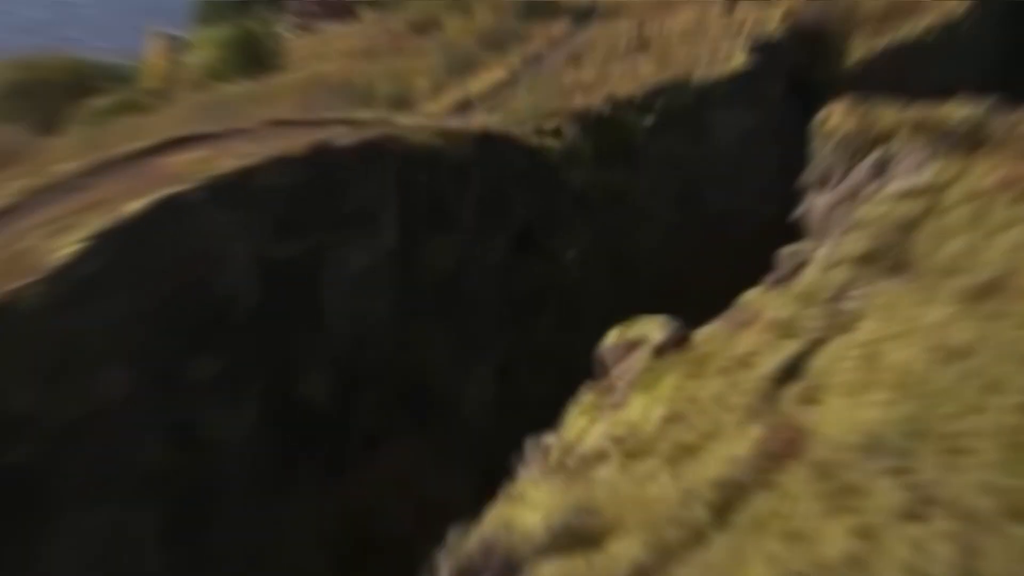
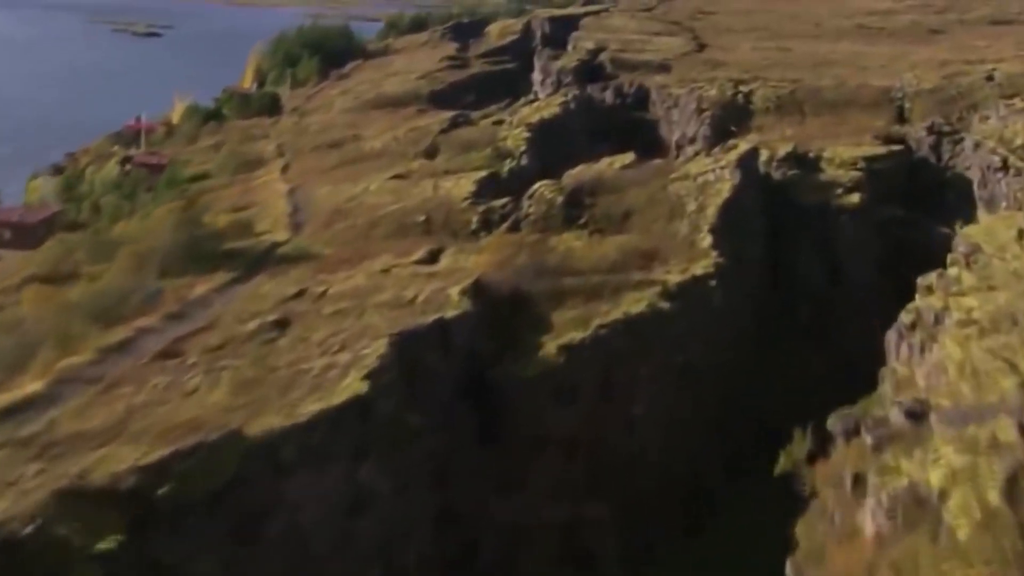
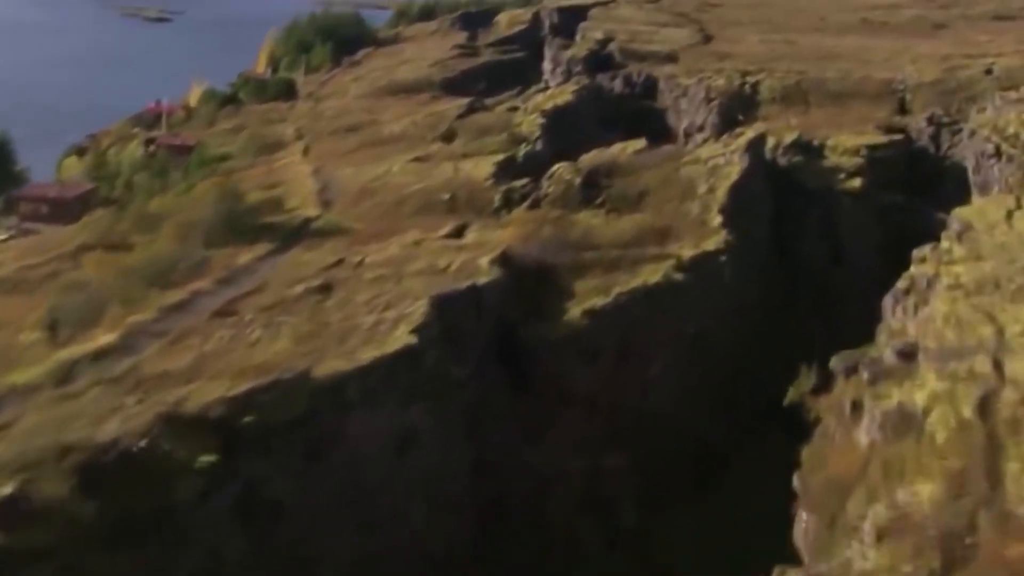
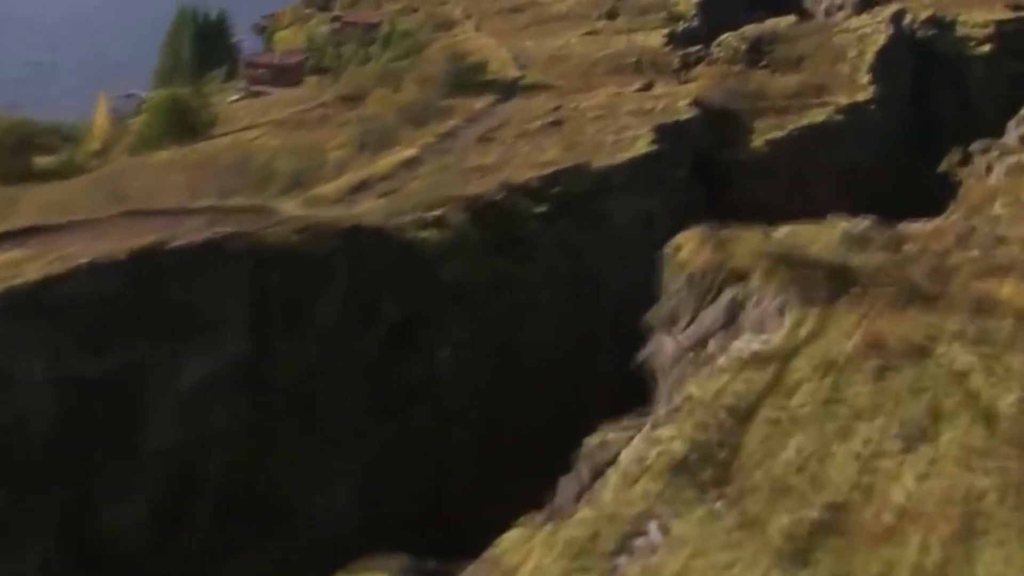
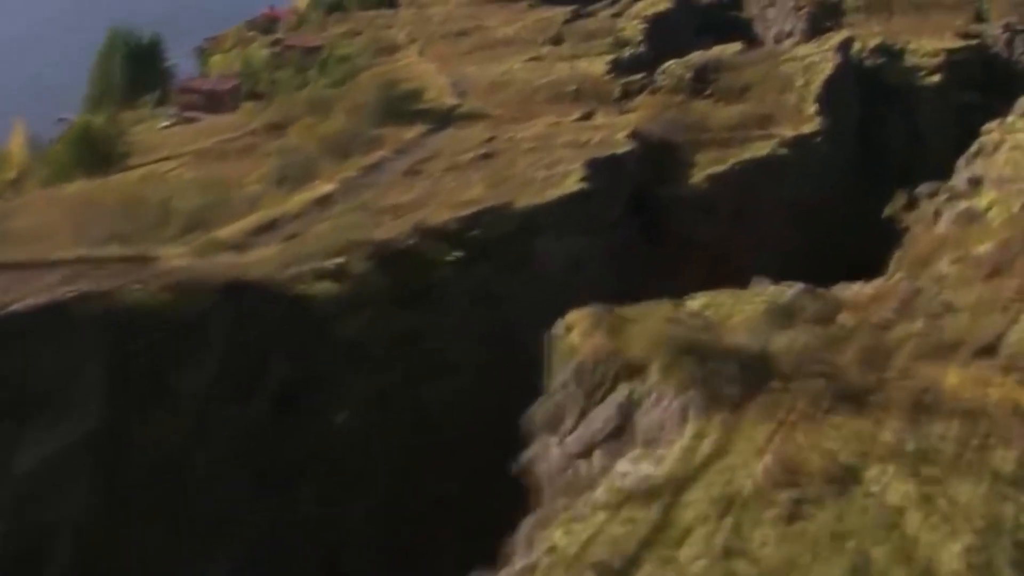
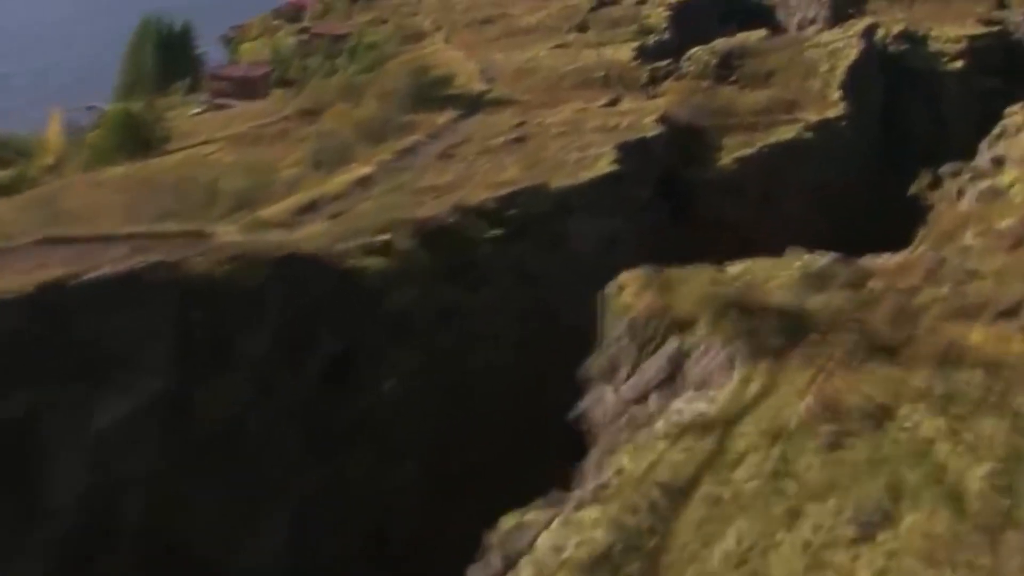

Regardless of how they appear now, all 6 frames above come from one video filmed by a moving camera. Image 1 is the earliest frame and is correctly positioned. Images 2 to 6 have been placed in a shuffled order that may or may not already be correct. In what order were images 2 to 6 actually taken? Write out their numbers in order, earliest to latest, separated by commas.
4, 6, 5, 3, 2
